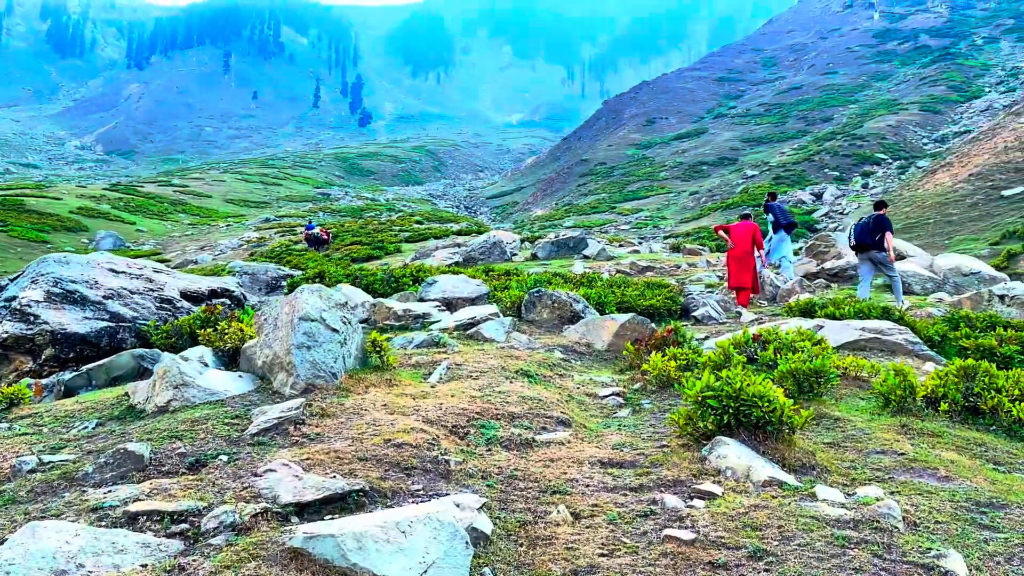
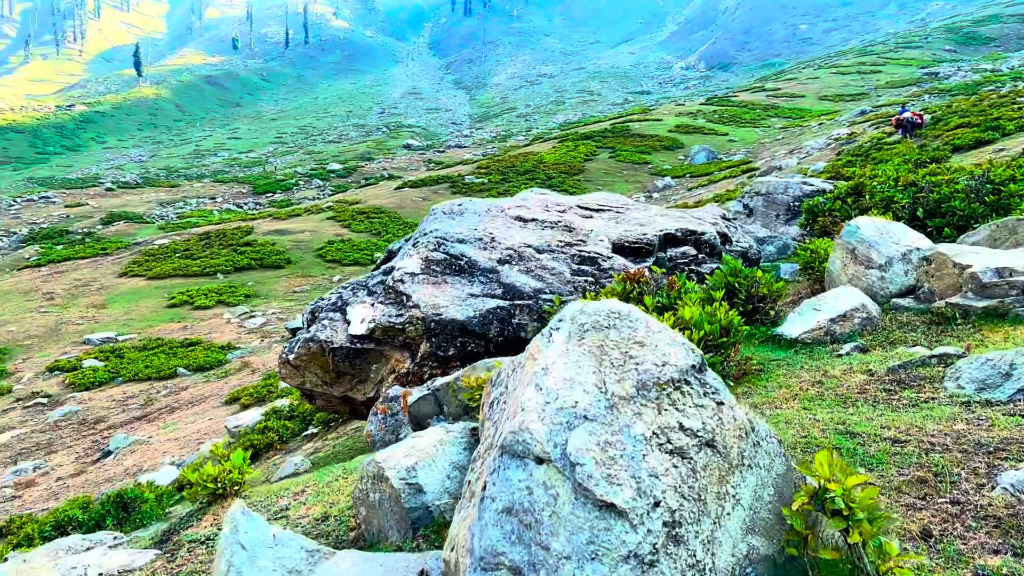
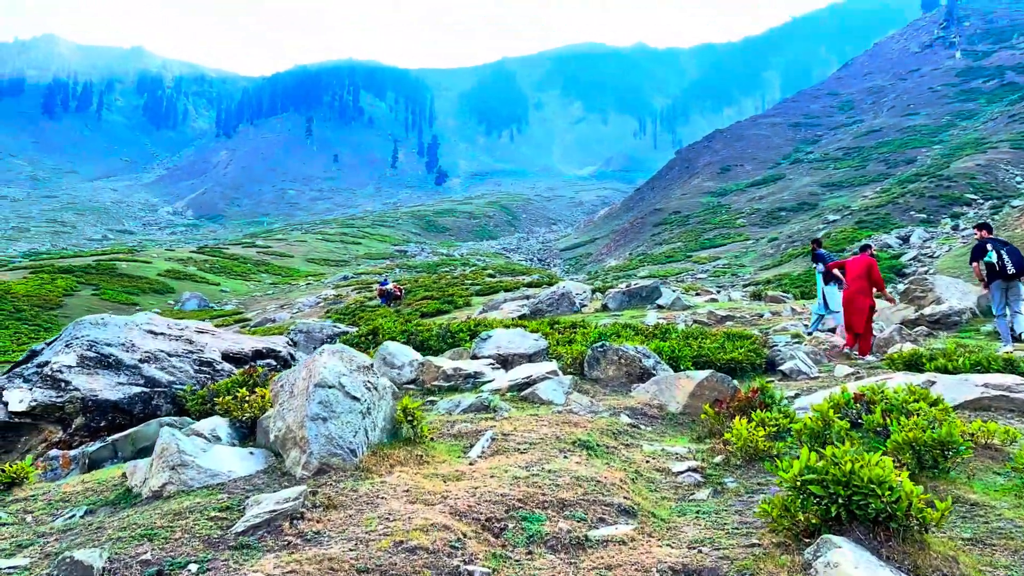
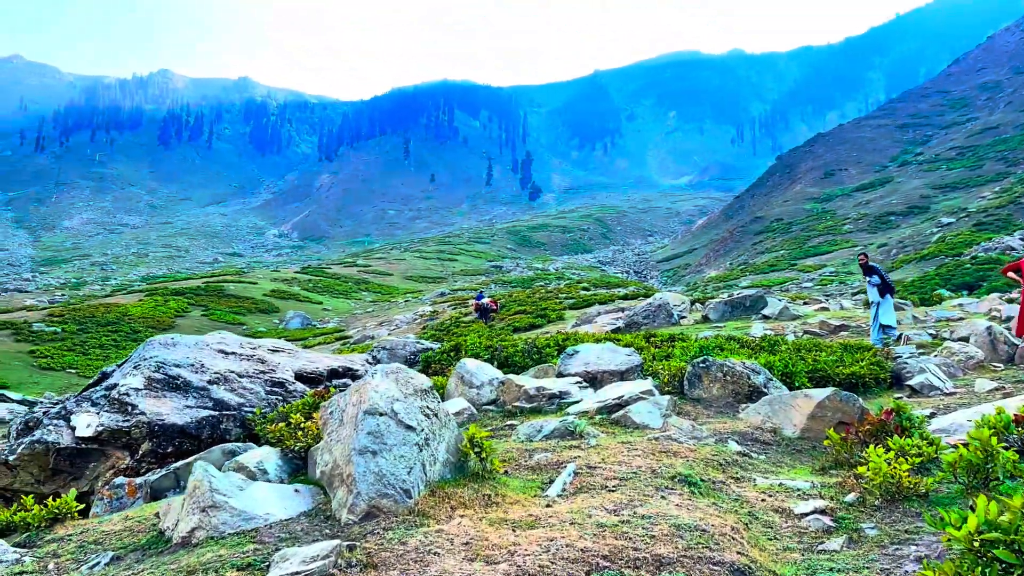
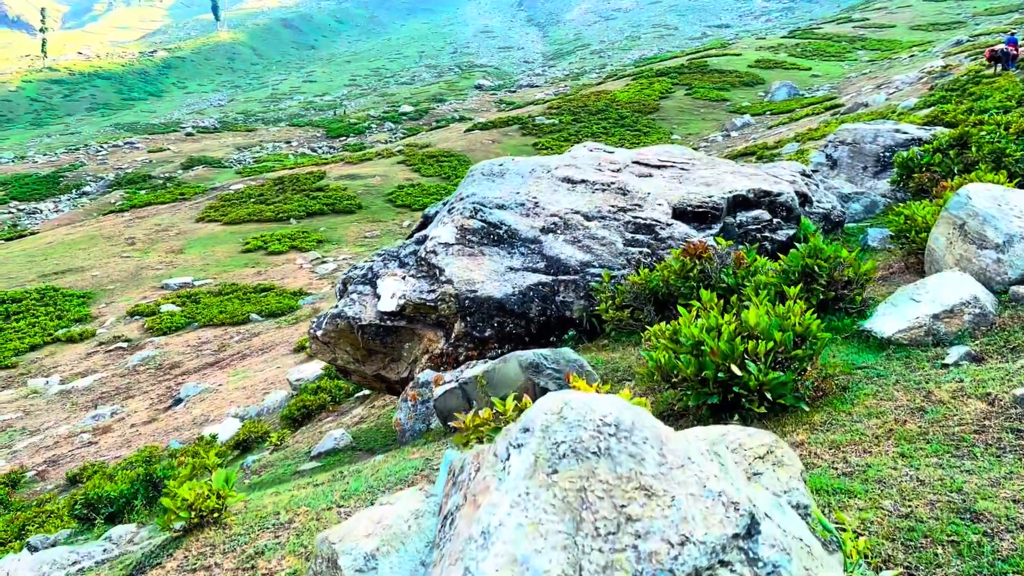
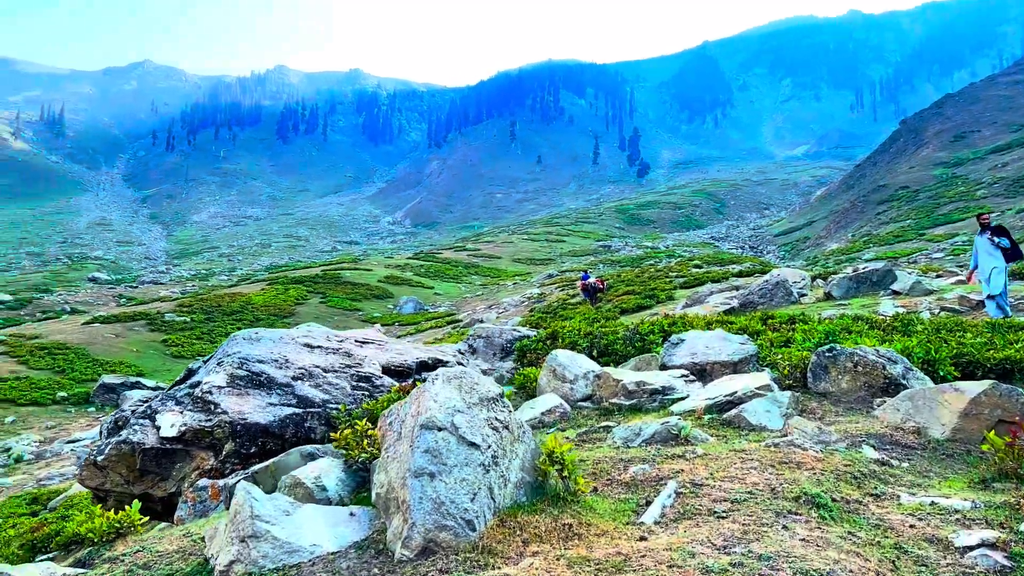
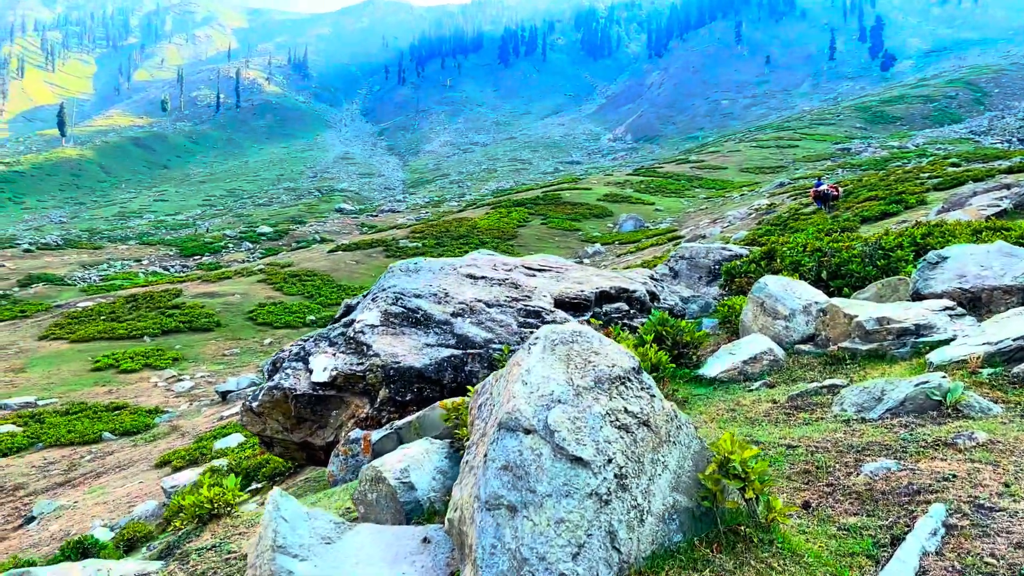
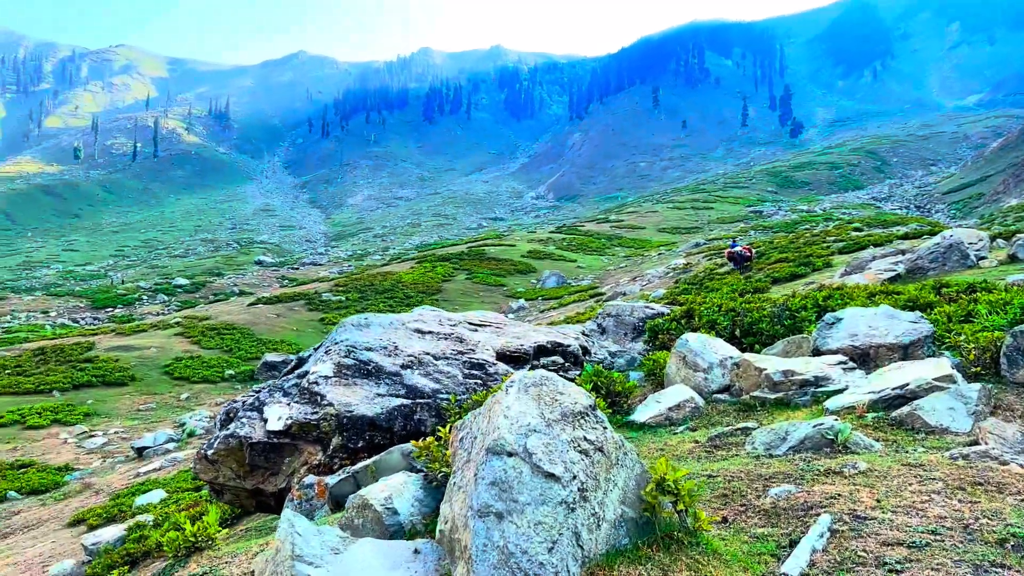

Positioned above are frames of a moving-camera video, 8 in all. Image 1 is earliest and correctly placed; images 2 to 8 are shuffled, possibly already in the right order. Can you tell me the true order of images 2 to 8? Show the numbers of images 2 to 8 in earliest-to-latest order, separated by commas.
3, 4, 6, 8, 7, 2, 5
